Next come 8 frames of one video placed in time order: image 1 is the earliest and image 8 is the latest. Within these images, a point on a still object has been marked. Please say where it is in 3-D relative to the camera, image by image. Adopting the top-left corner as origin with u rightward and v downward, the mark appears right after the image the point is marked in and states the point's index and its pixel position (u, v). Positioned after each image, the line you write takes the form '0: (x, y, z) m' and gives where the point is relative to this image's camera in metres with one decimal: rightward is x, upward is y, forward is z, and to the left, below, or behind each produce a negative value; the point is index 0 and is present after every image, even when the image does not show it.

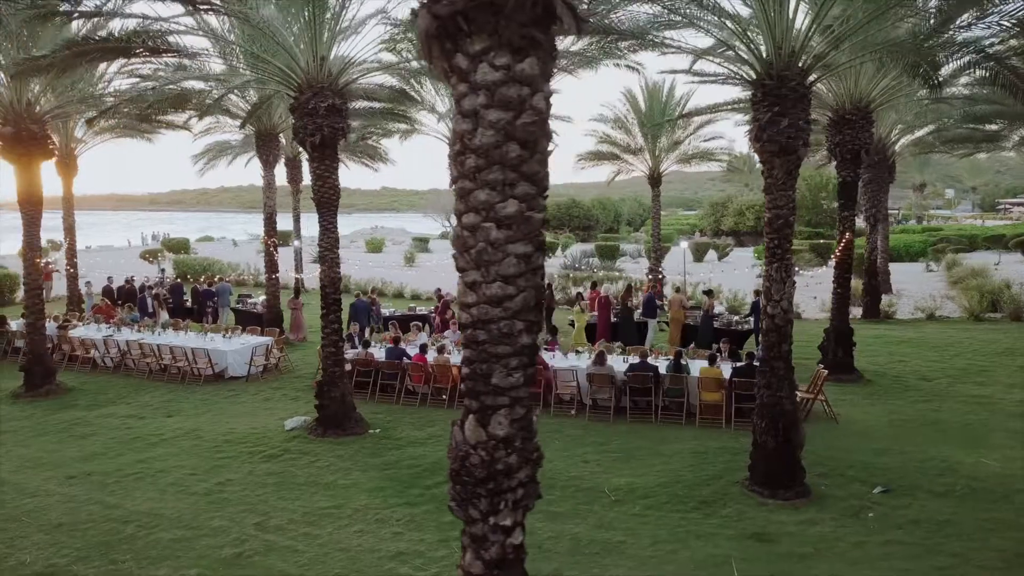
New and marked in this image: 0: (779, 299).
0: (+2.9, -0.1, +7.8) m
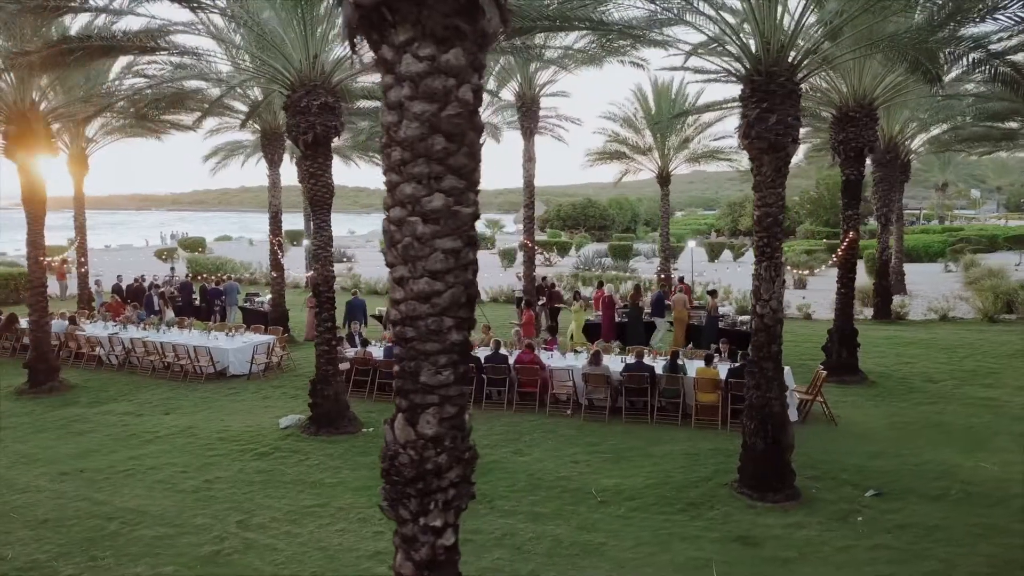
0: (+2.7, -0.1, +7.7) m
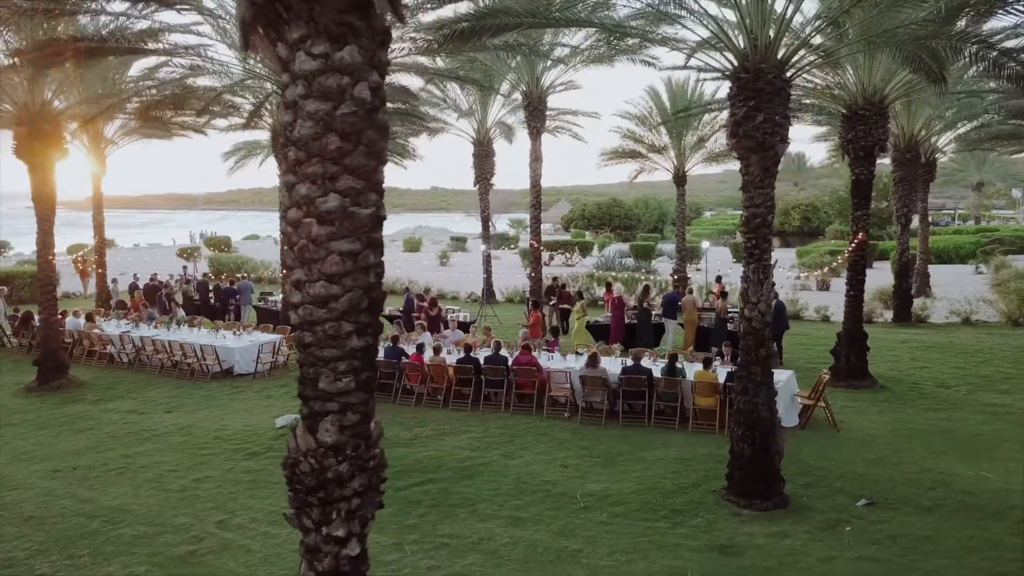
0: (+2.5, -0.1, +7.5) m
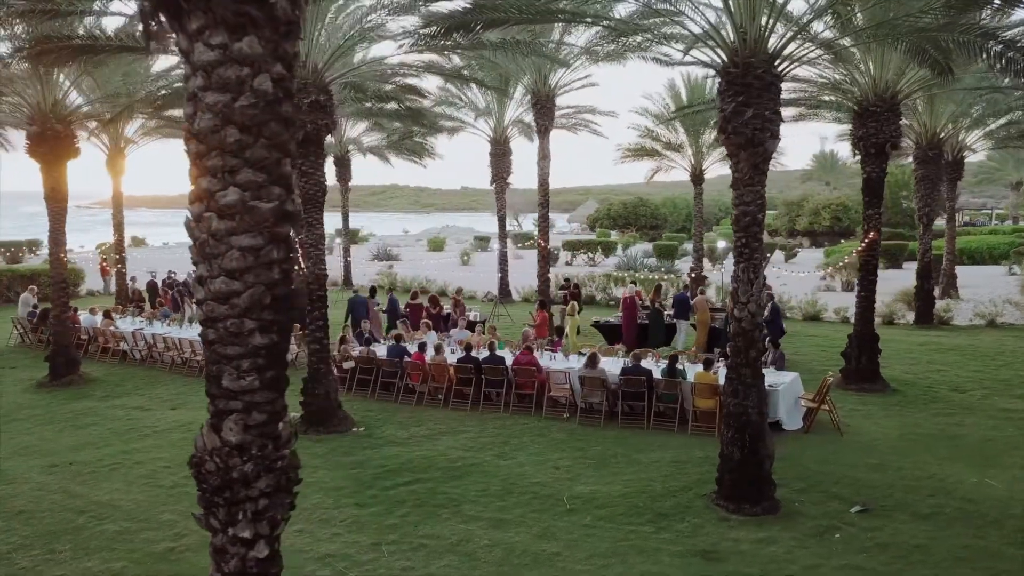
0: (+2.4, -0.1, +7.3) m
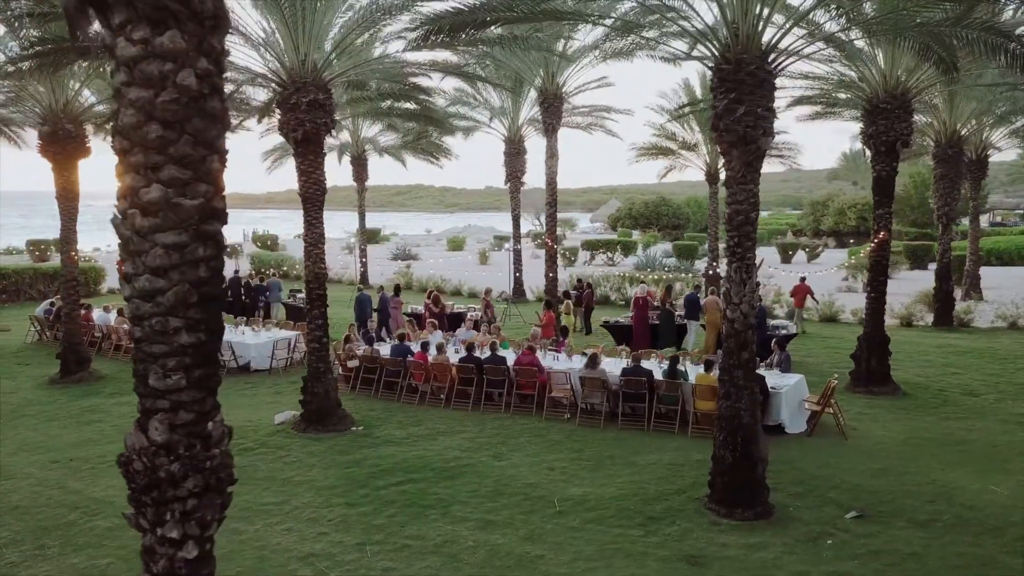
0: (+2.2, -0.1, +7.2) m
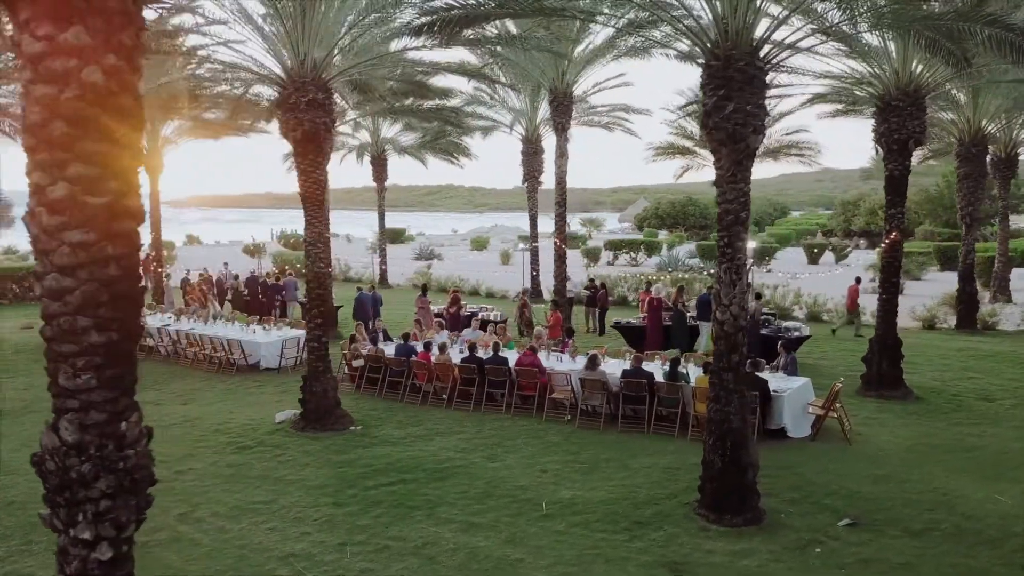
0: (+2.1, -0.1, +7.0) m
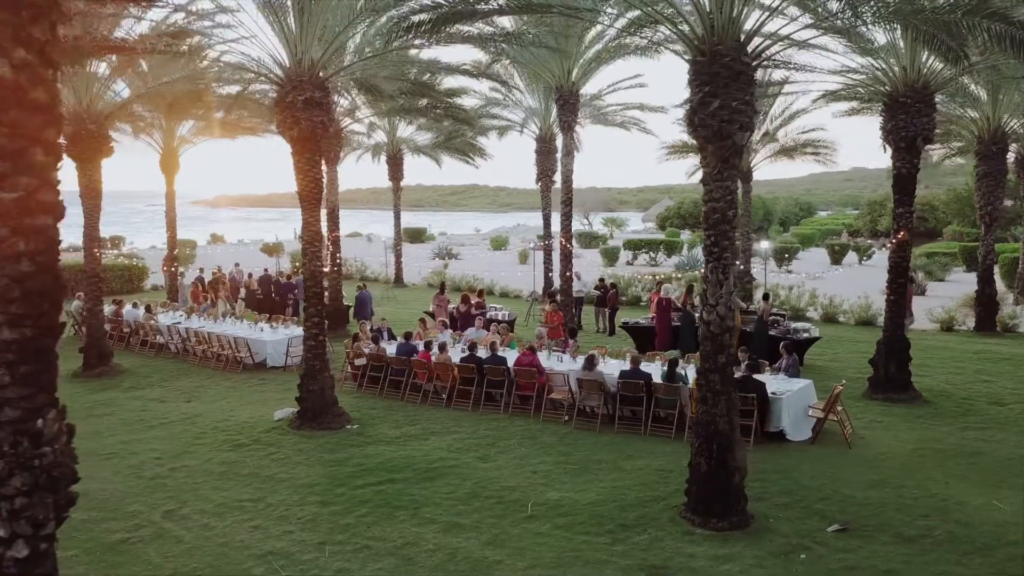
0: (+1.9, -0.1, +6.9) m
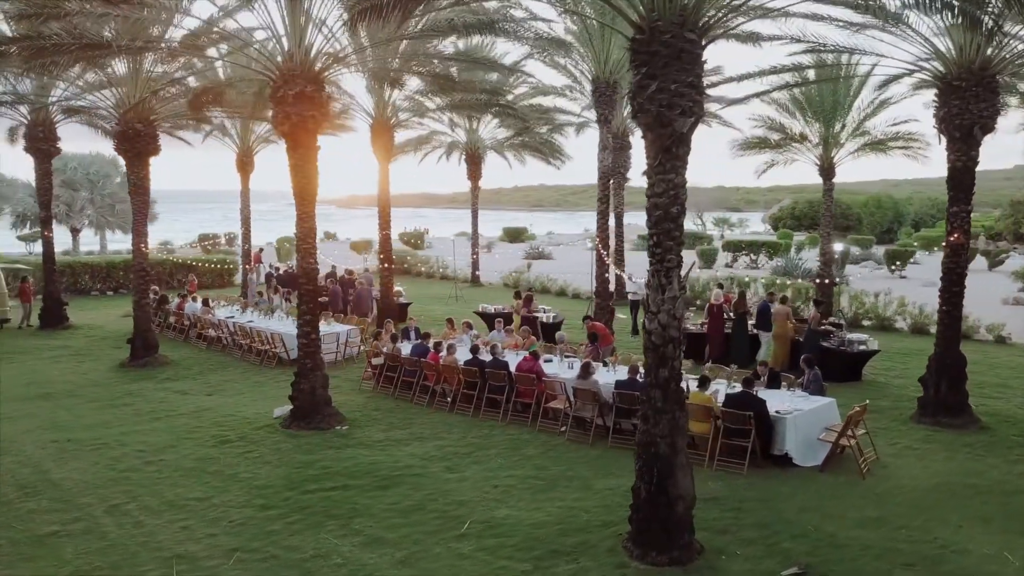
0: (+1.2, -0.2, +6.2) m
